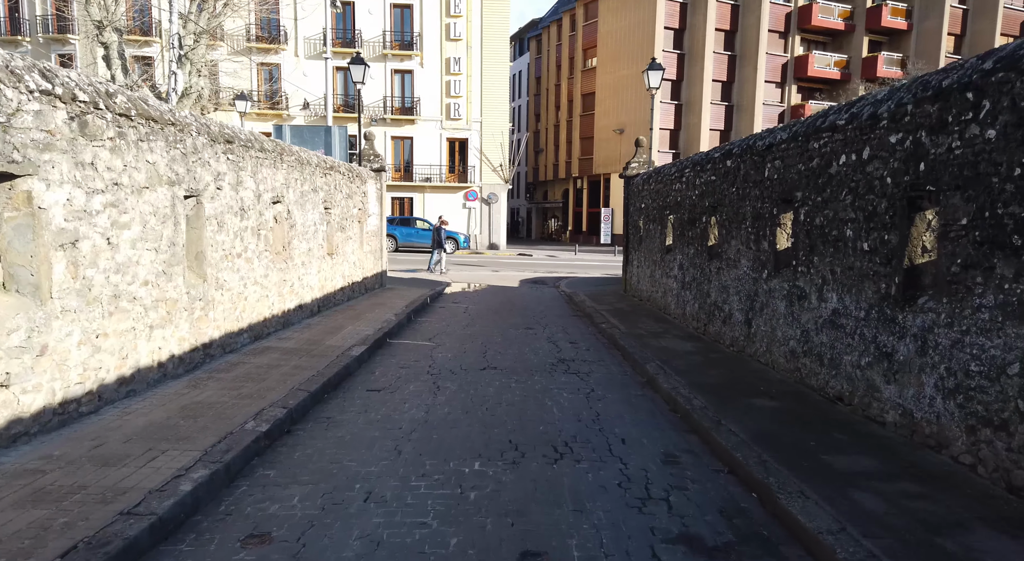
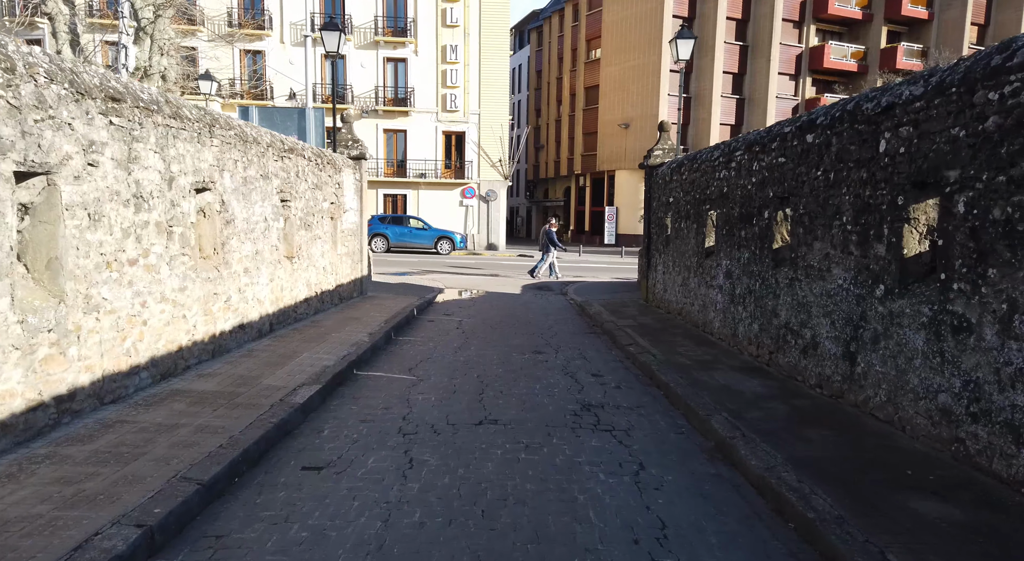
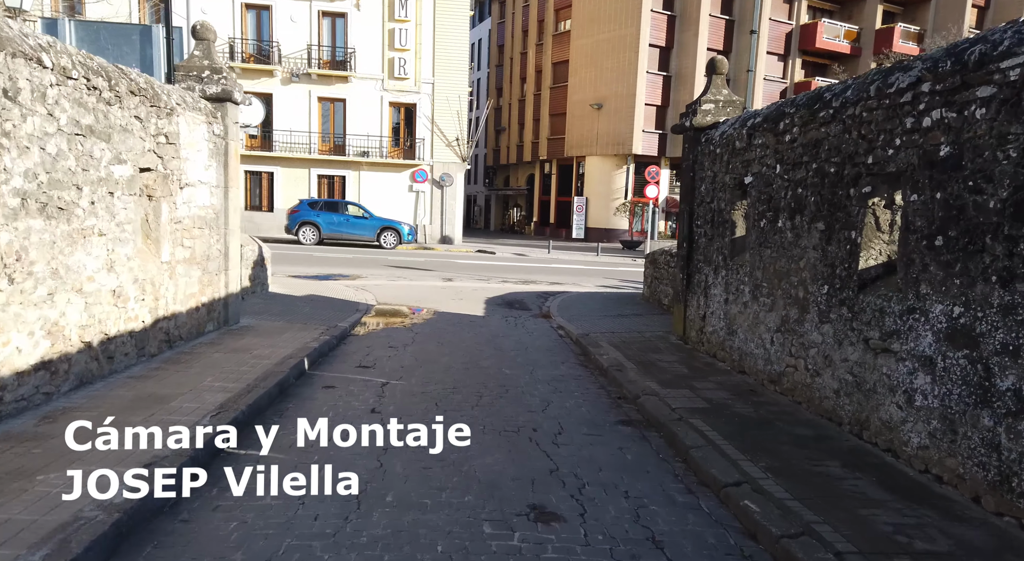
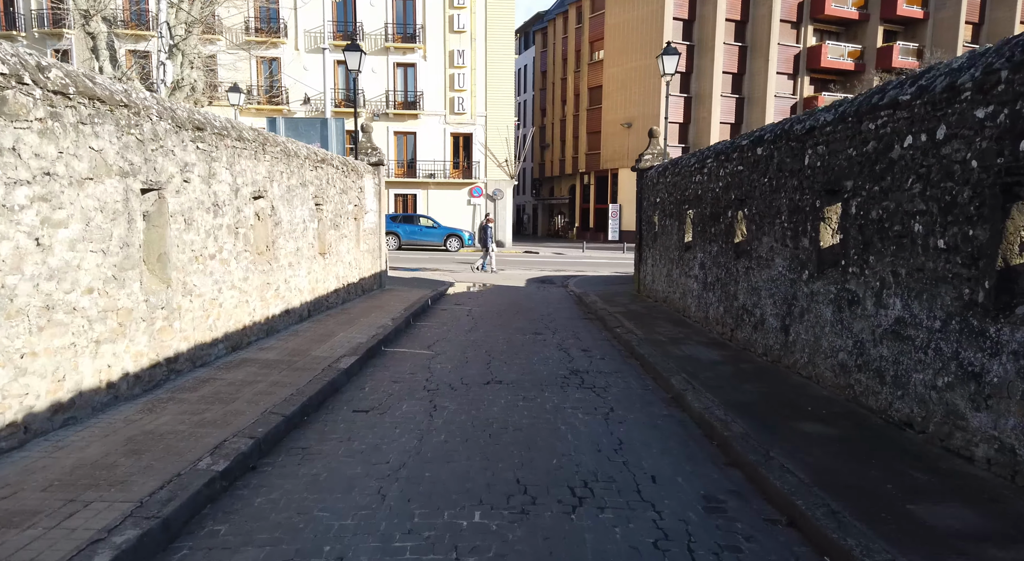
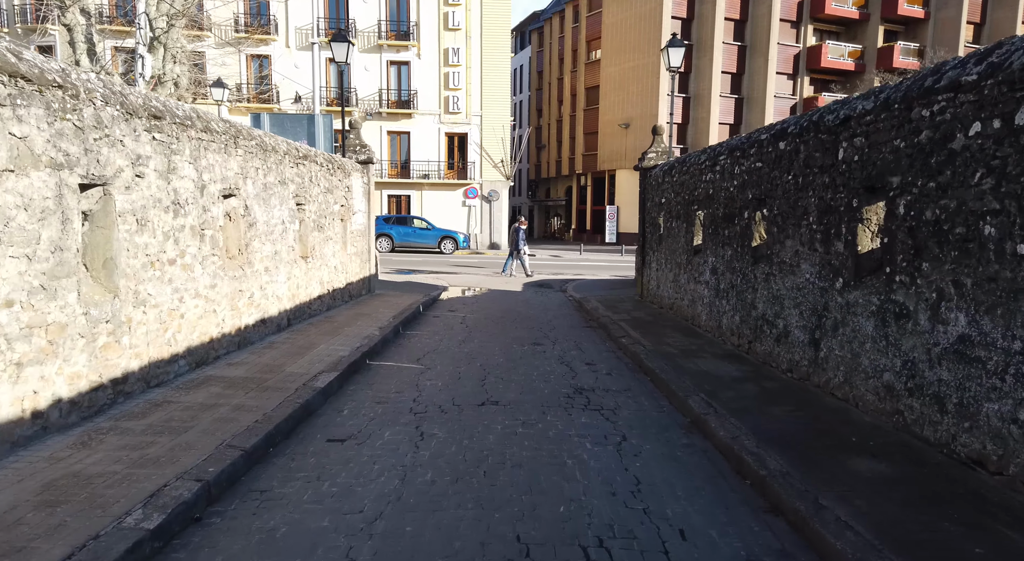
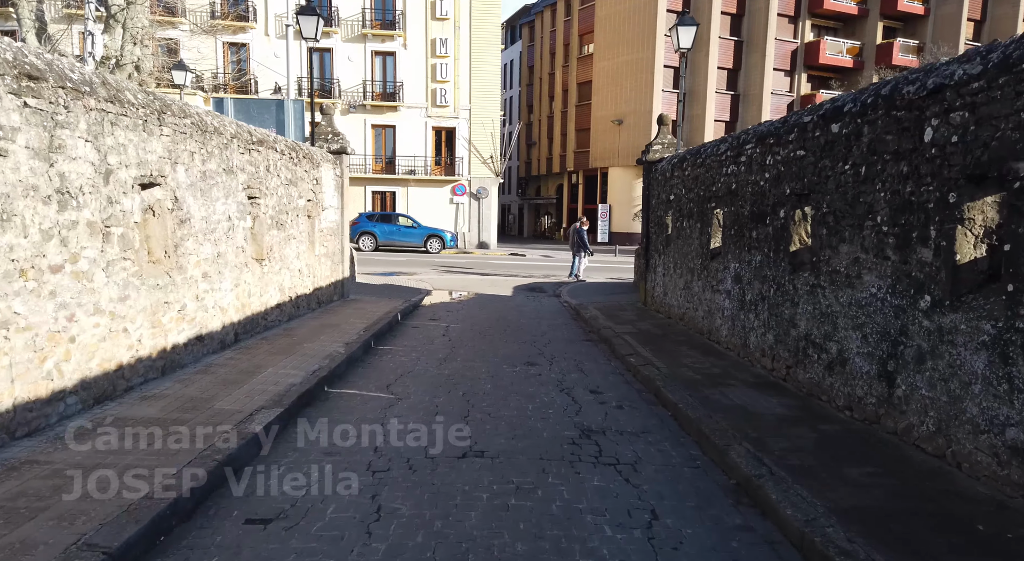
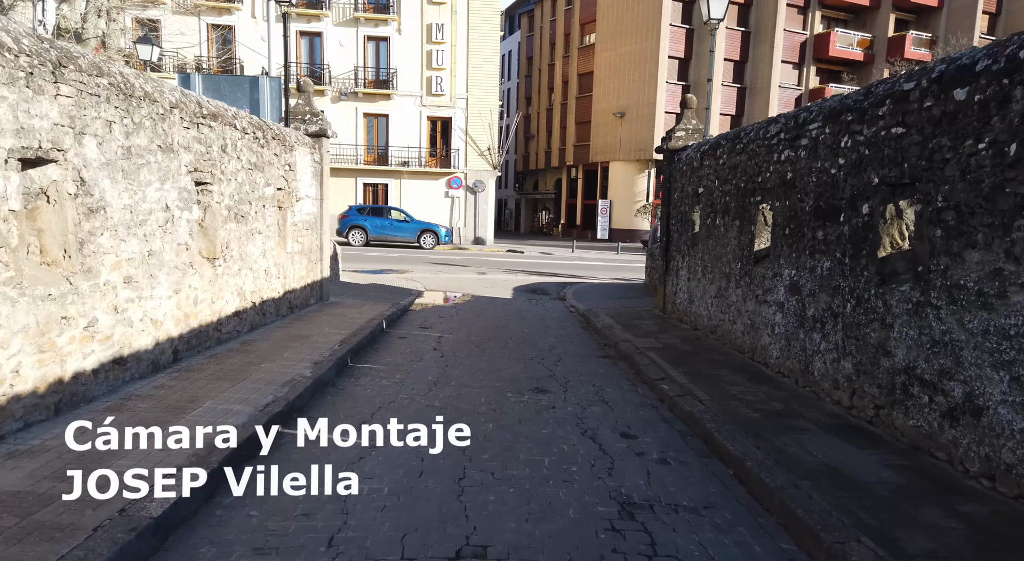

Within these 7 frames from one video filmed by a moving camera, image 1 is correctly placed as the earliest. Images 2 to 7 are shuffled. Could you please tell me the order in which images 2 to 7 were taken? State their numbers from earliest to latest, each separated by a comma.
4, 5, 2, 6, 7, 3
